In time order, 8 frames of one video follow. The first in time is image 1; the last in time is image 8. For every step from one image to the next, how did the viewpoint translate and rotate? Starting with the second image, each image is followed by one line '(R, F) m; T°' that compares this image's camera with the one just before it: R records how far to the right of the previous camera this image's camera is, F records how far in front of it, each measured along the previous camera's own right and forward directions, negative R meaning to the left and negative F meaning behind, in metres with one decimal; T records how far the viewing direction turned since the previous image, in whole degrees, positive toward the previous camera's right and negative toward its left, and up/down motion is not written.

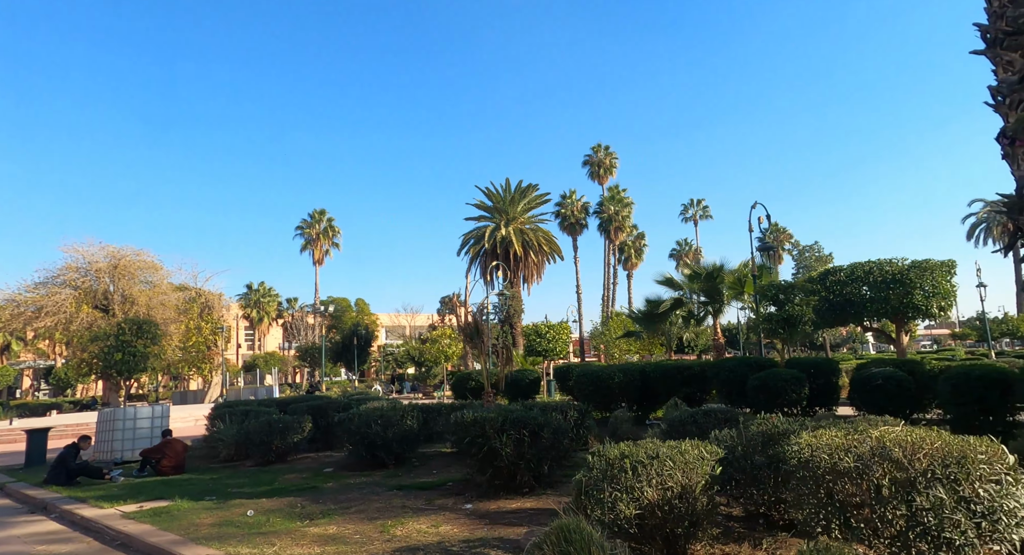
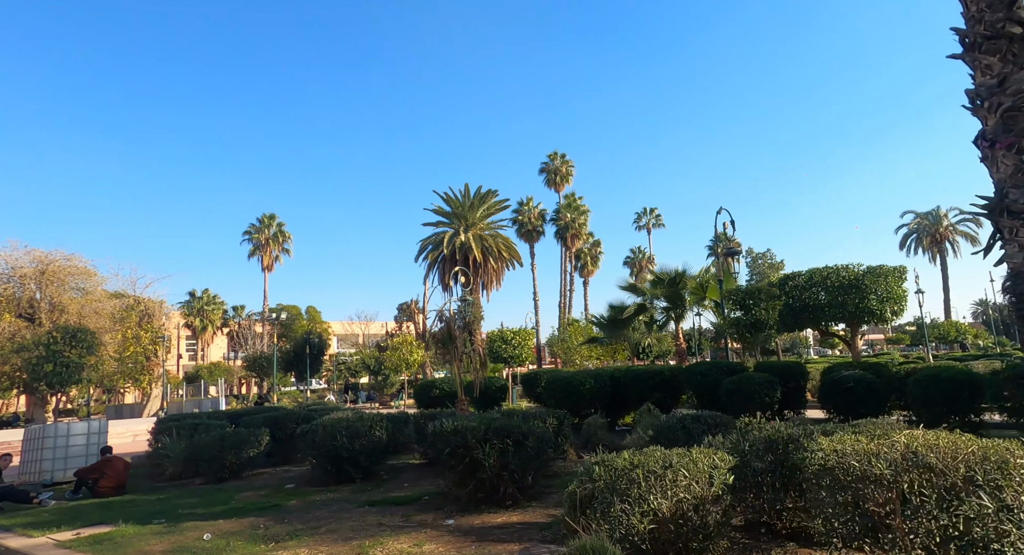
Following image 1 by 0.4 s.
(-0.4, +0.4) m; +4°
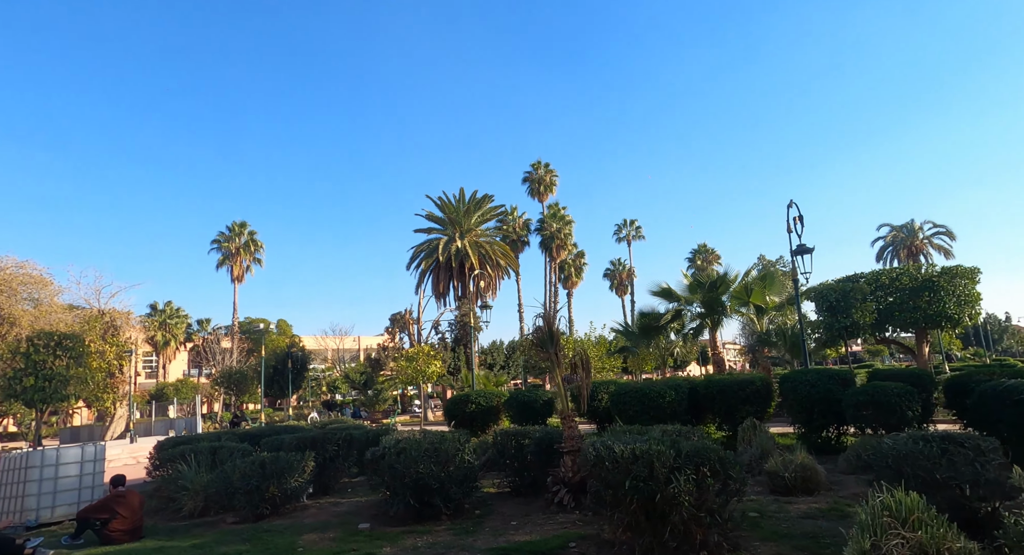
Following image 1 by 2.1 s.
(-2.1, +2.0) m; +3°
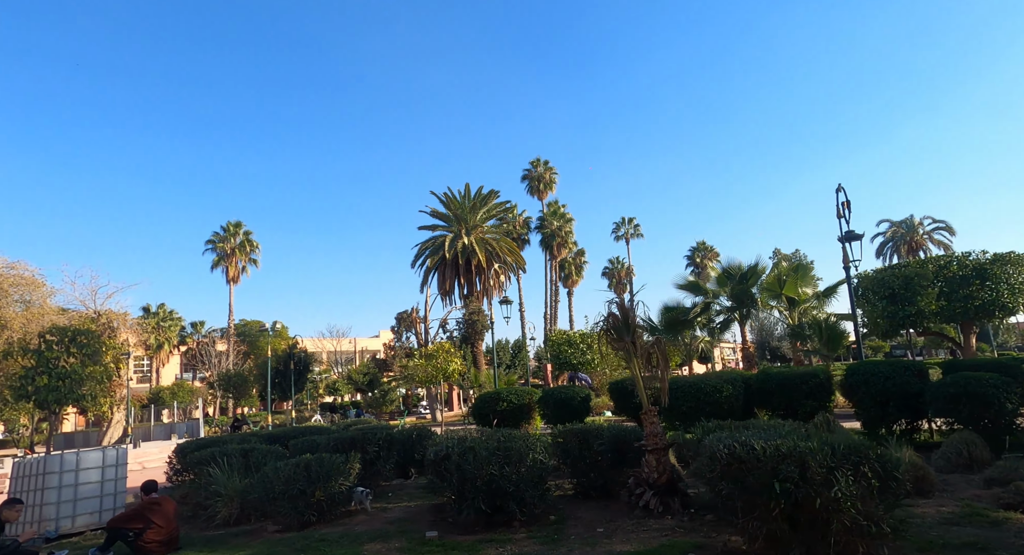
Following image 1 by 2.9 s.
(-1.0, +0.8) m; +1°
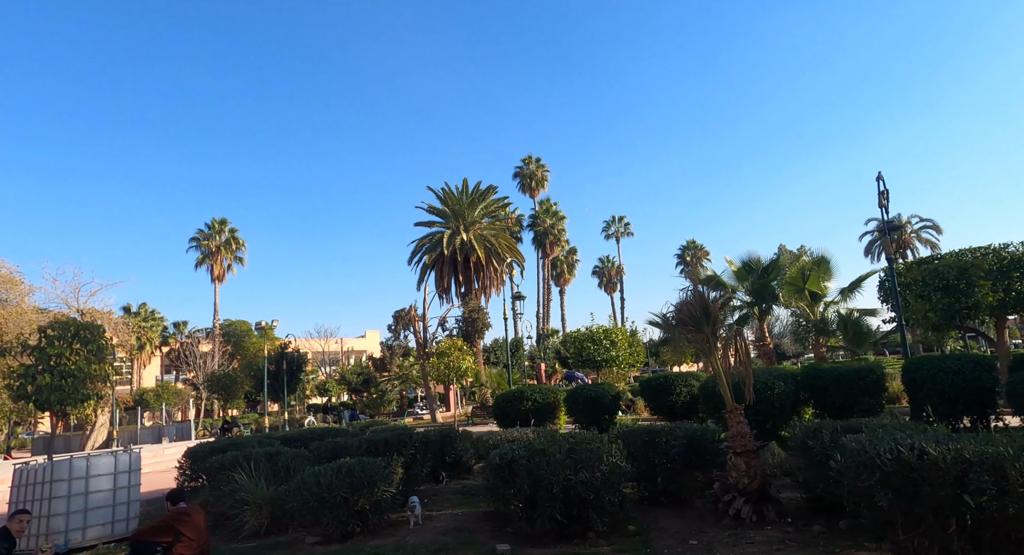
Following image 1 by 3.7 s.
(-1.0, +0.8) m; +2°
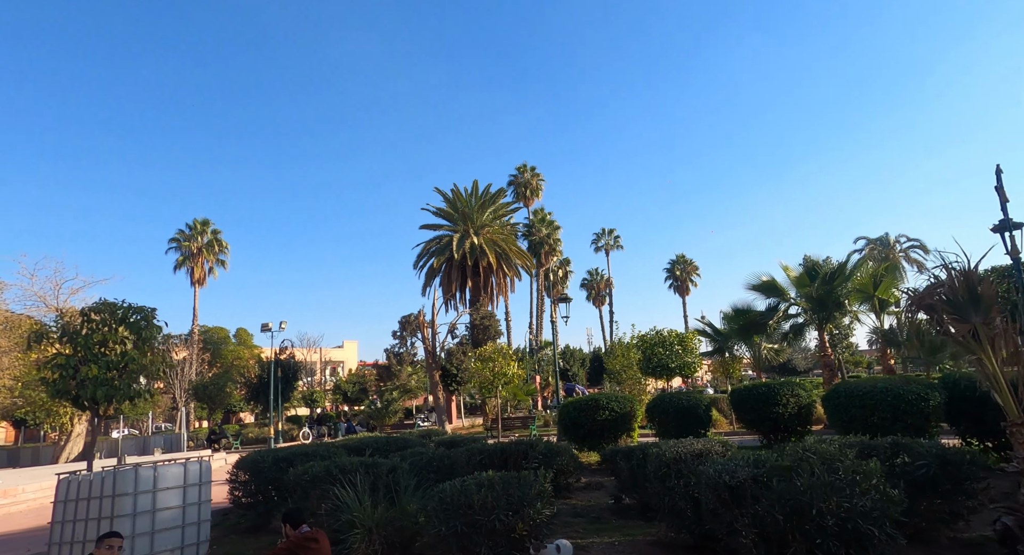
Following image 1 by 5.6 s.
(-2.3, +1.6) m; +3°
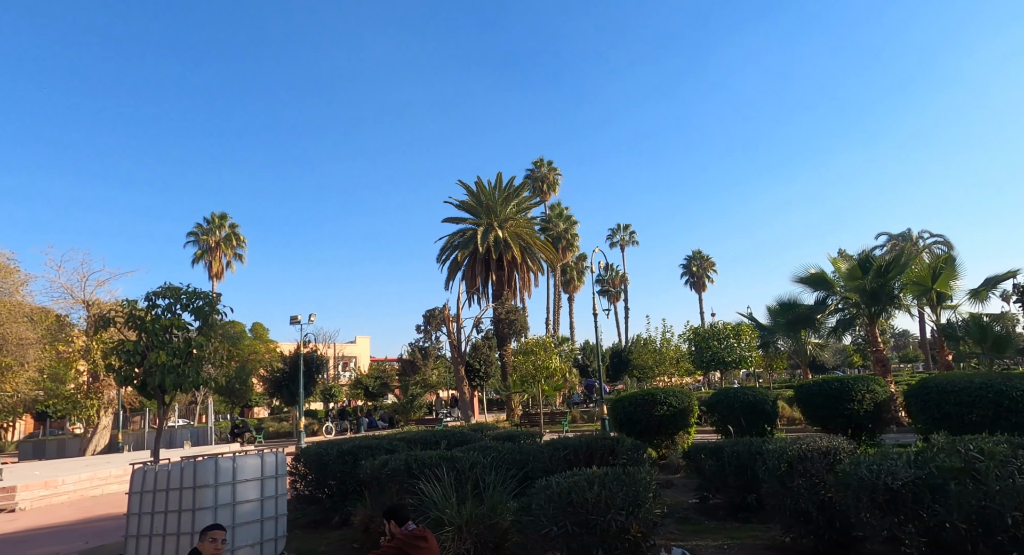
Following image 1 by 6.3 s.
(-1.0, +0.4) m; -1°
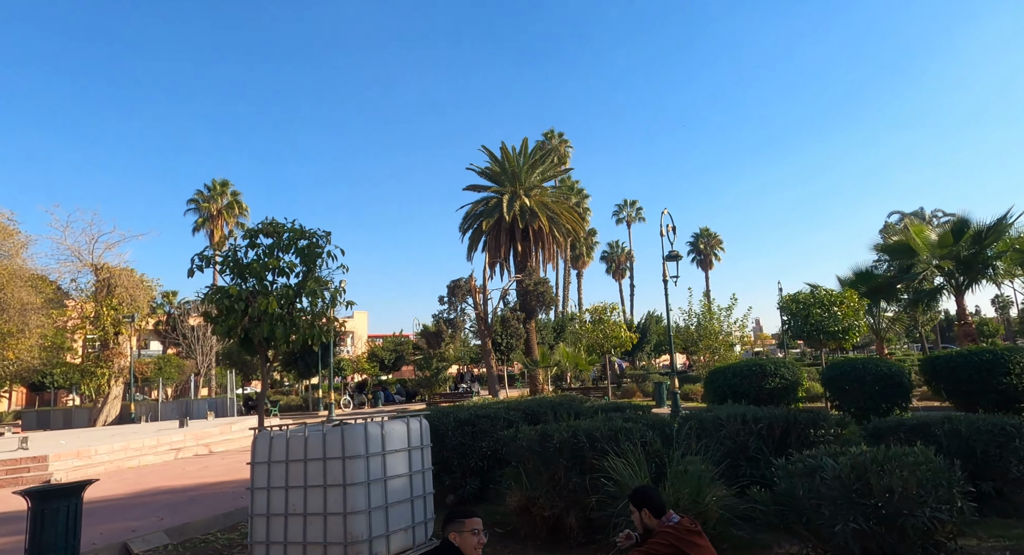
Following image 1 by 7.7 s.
(-2.0, +1.5) m; +1°
